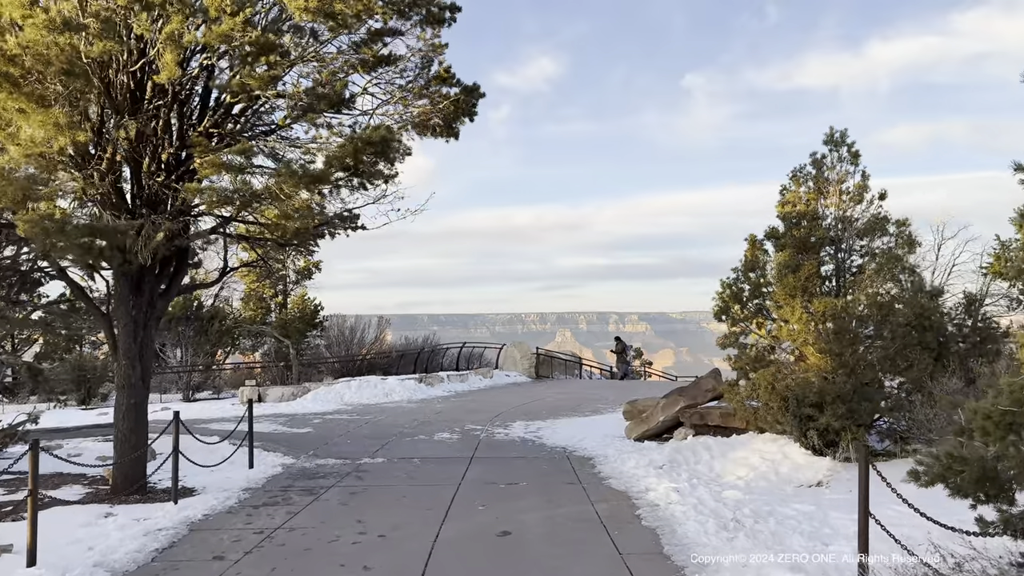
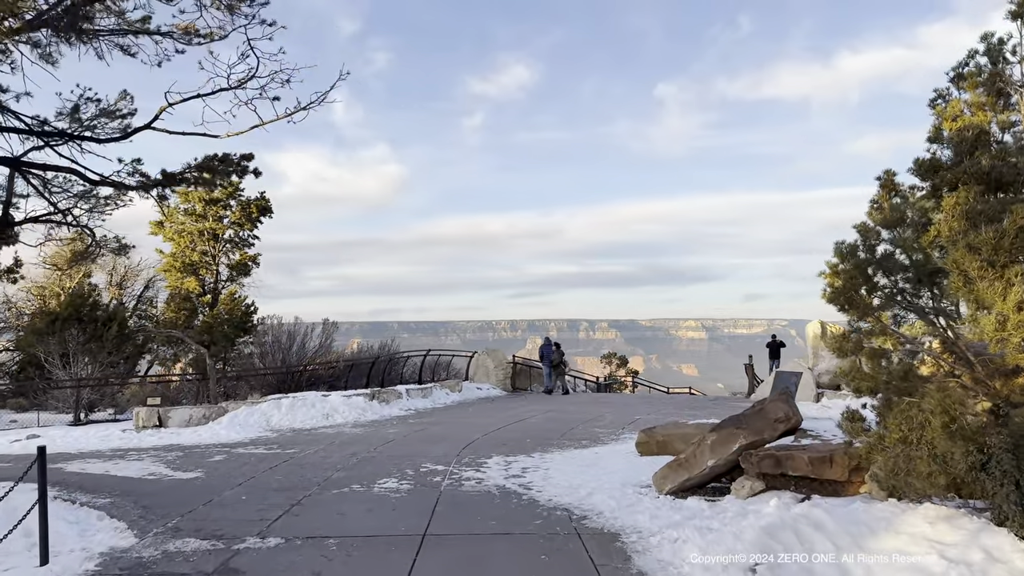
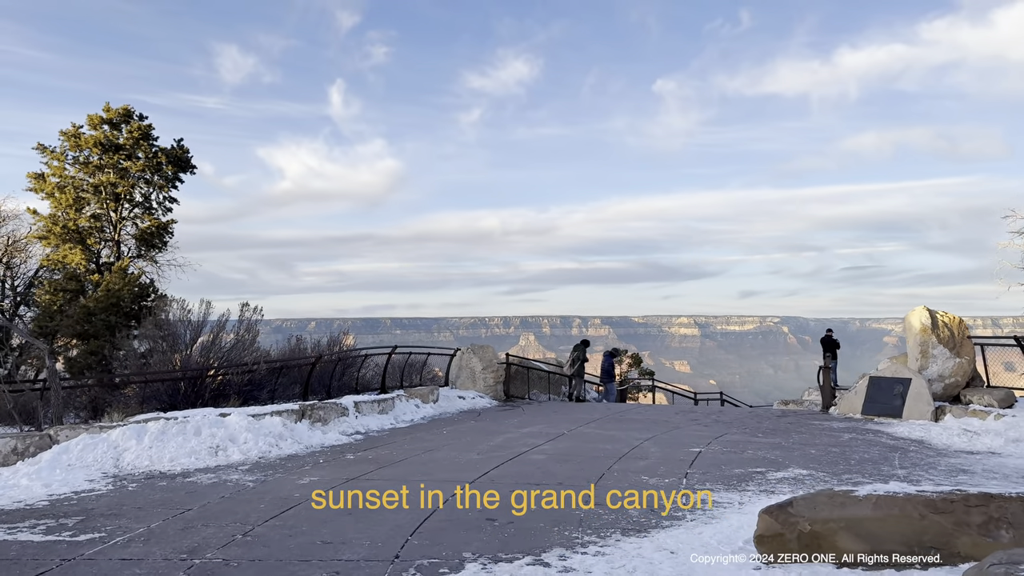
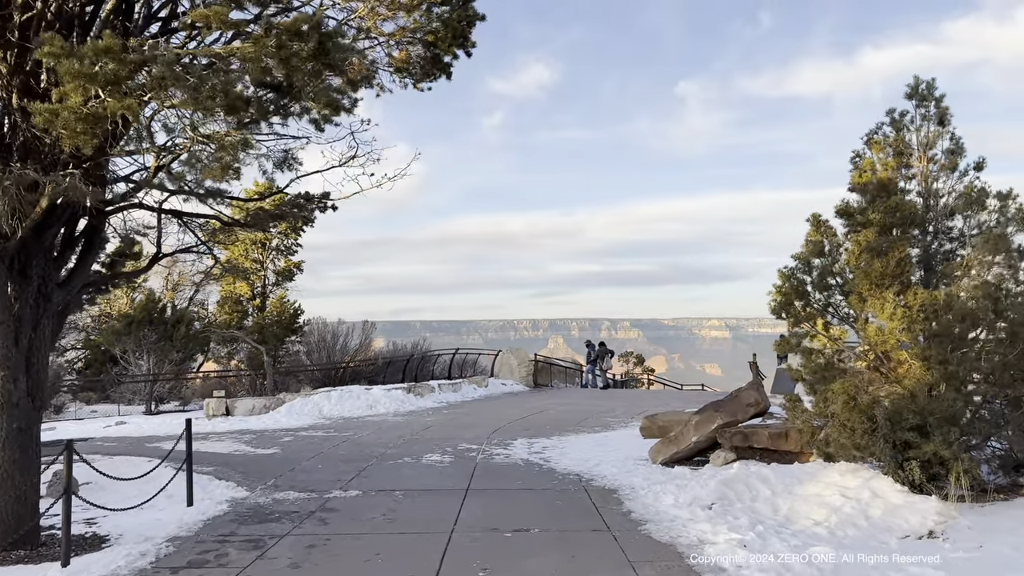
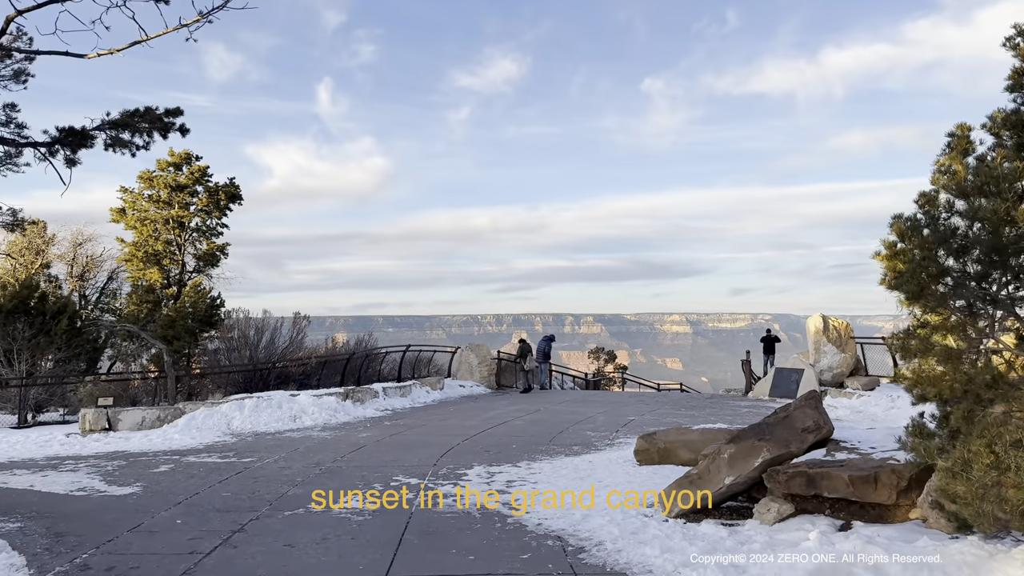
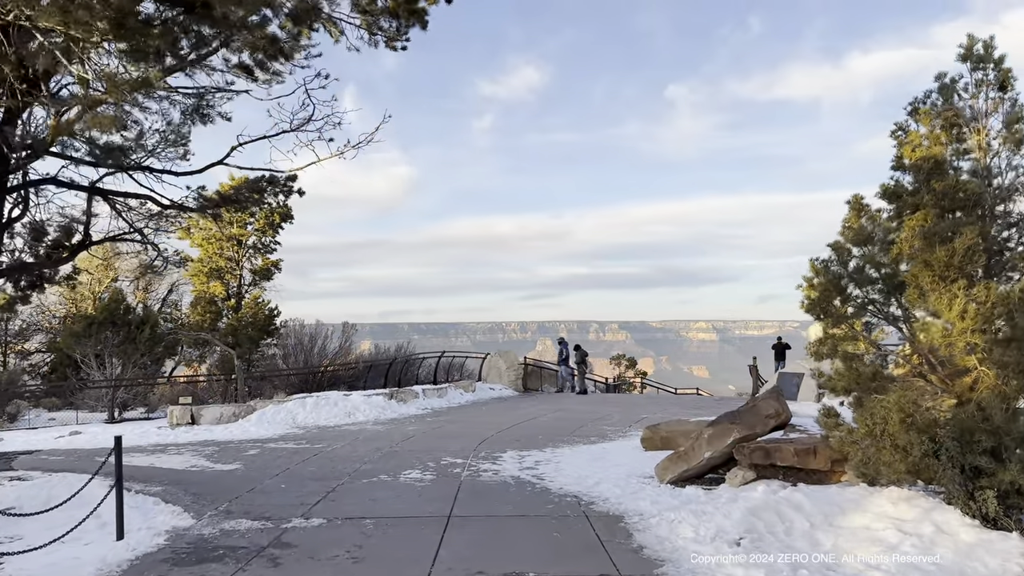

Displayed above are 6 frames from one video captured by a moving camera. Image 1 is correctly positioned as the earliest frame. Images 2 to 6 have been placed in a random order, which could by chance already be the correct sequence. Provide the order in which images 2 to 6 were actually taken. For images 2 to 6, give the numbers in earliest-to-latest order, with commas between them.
4, 6, 2, 5, 3
